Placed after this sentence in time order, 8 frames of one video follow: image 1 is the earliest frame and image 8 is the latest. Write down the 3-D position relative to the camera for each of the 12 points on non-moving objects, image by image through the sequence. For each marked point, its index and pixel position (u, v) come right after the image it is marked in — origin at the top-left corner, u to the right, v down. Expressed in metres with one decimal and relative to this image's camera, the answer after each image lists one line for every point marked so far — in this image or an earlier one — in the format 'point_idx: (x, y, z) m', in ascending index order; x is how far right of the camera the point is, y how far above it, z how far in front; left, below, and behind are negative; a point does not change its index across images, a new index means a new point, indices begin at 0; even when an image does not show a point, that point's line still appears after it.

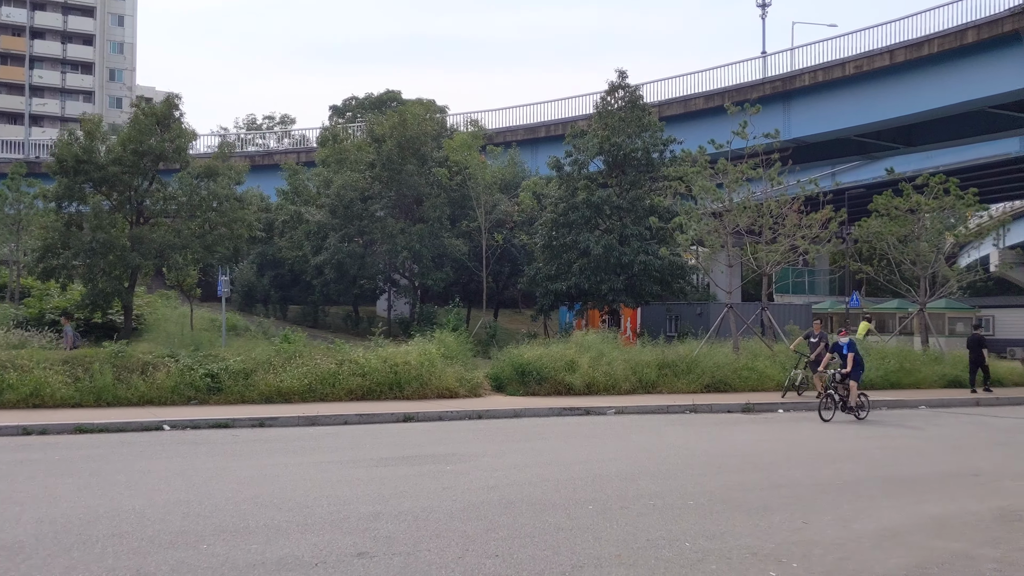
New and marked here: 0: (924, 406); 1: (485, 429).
0: (+7.3, -2.1, +17.9) m
1: (-0.4, -1.9, +13.4) m
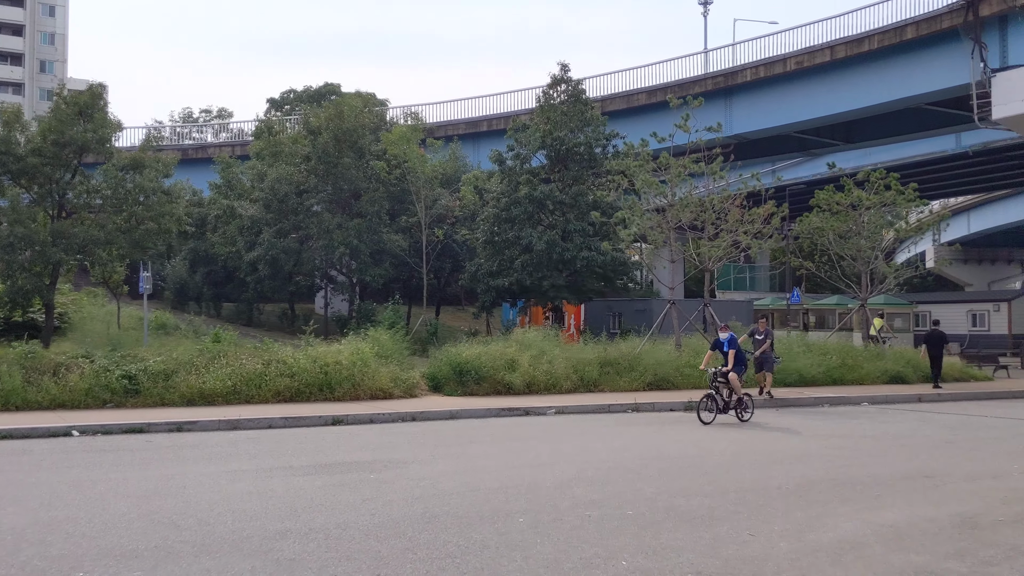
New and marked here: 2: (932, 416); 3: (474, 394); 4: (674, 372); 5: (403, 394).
0: (+6.2, -2.0, +17.7) m
1: (-1.2, -1.8, +12.7) m
2: (+6.2, -1.9, +14.8) m
3: (-0.6, -1.8, +17.1) m
4: (+3.1, -1.6, +18.8) m
5: (-1.8, -1.8, +16.8) m
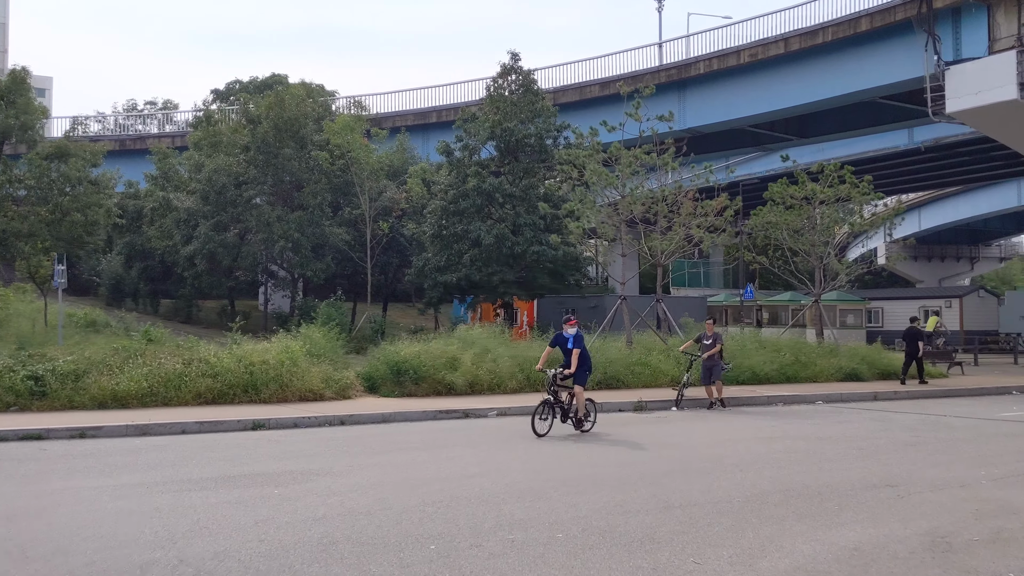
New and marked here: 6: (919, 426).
0: (+5.2, -1.9, +17.0) m
1: (-2.0, -1.7, +11.7) m
2: (+5.3, -1.8, +14.2) m
3: (-1.6, -1.7, +16.1) m
4: (+2.0, -1.5, +18.0) m
5: (-2.8, -1.7, +15.8) m
6: (+5.1, -1.7, +12.6) m
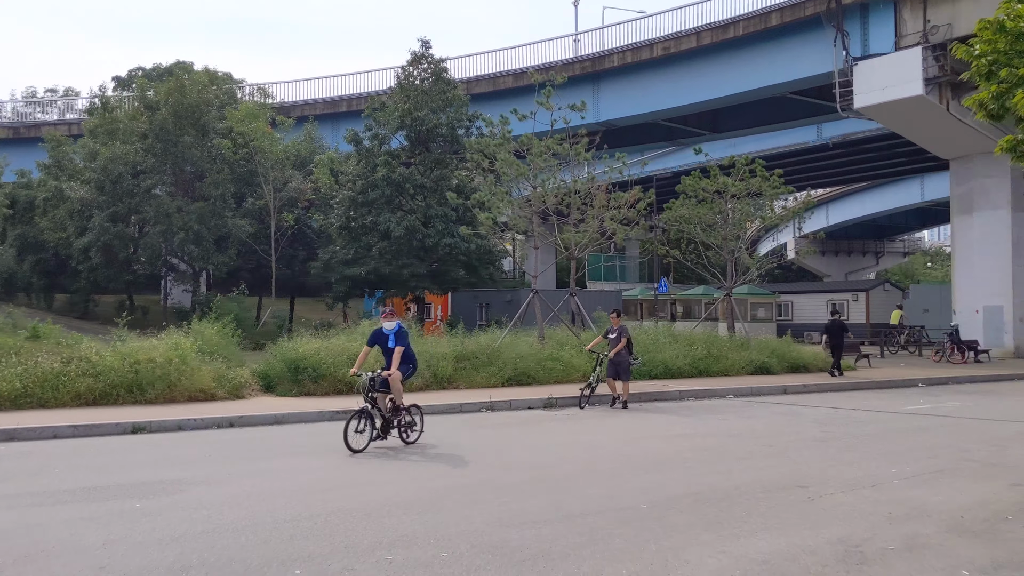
0: (+3.7, -1.8, +16.8) m
1: (-3.1, -1.7, +10.9) m
2: (+4.0, -1.7, +14.0) m
3: (-3.1, -1.6, +15.3) m
4: (+0.4, -1.4, +17.6) m
5: (-4.2, -1.6, +14.9) m
6: (+3.9, -1.6, +12.4) m
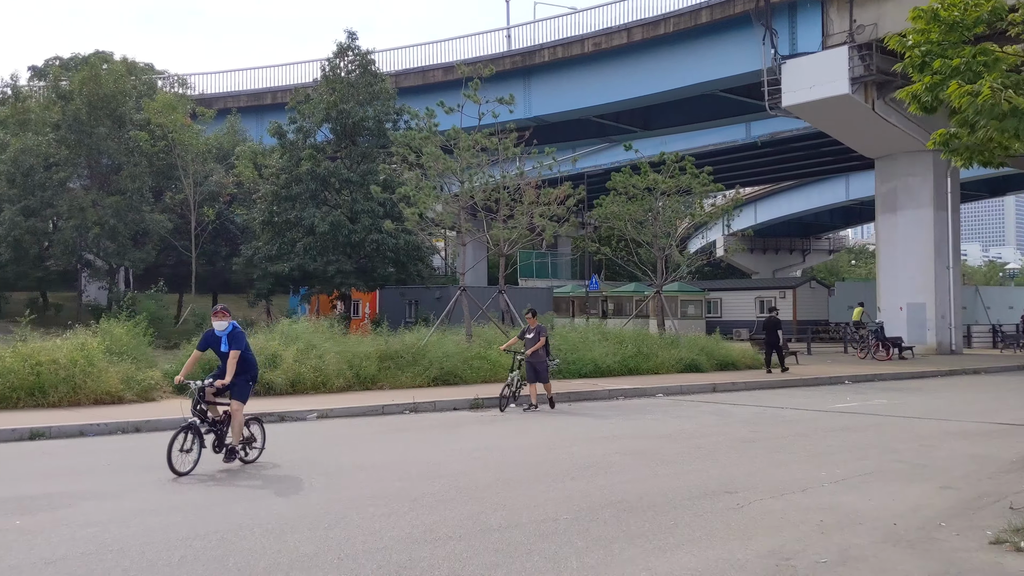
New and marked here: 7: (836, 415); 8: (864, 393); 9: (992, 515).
0: (+2.5, -1.8, +16.6) m
1: (-3.9, -1.6, +10.3) m
2: (+2.9, -1.7, +13.8) m
3: (-4.2, -1.6, +14.7) m
4: (-0.8, -1.3, +17.1) m
5: (-5.3, -1.5, +14.2) m
6: (+3.0, -1.6, +12.2) m
7: (+4.1, -1.6, +12.8) m
8: (+5.7, -1.7, +16.4) m
9: (+3.0, -1.4, +6.3) m
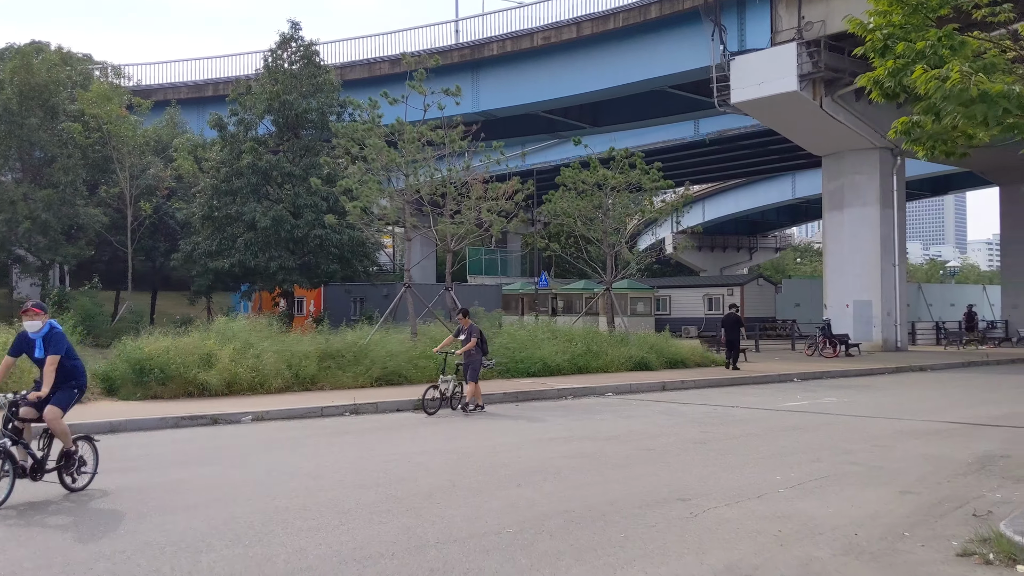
0: (+1.6, -1.7, +16.2) m
1: (-4.4, -1.6, +9.7) m
2: (+2.2, -1.6, +13.5) m
3: (-4.9, -1.5, +14.0) m
4: (-1.7, -1.3, +16.6) m
5: (-6.0, -1.5, +13.5) m
6: (+2.3, -1.6, +11.9) m
7: (+3.4, -1.6, +12.5) m
8: (+4.9, -1.7, +16.3) m
9: (+2.7, -1.4, +6.1) m
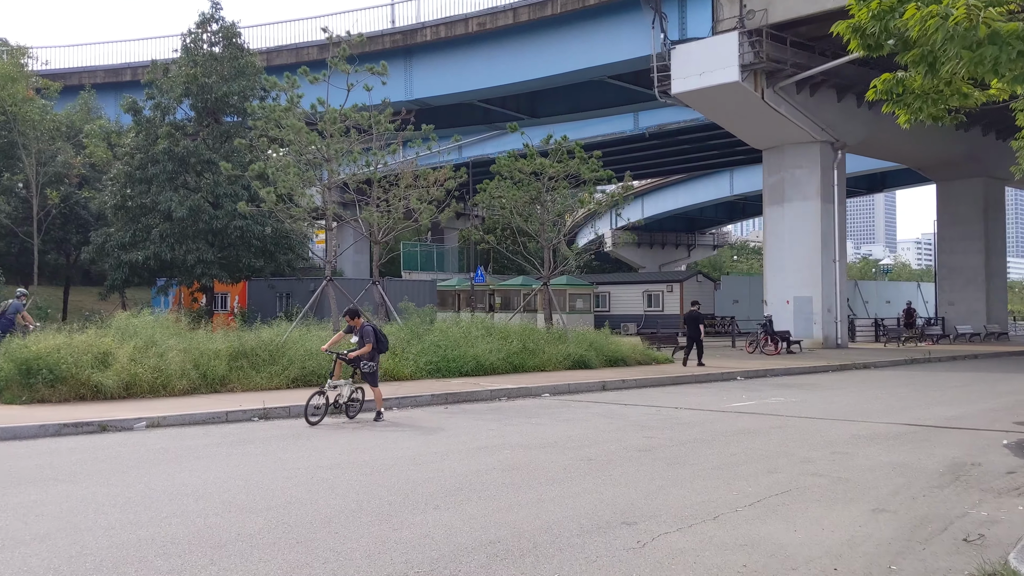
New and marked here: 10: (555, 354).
0: (+0.5, -1.6, +15.2) m
1: (-5.1, -1.5, +8.3) m
2: (+1.3, -1.5, +12.5) m
3: (-5.9, -1.4, +12.6) m
4: (-2.8, -1.2, +15.4) m
5: (-6.9, -1.4, +12.0) m
6: (+1.5, -1.5, +11.0) m
7: (+2.6, -1.5, +11.7) m
8: (+3.8, -1.6, +15.5) m
9: (+2.2, -1.3, +5.1) m
10: (+0.8, -1.3, +19.2) m
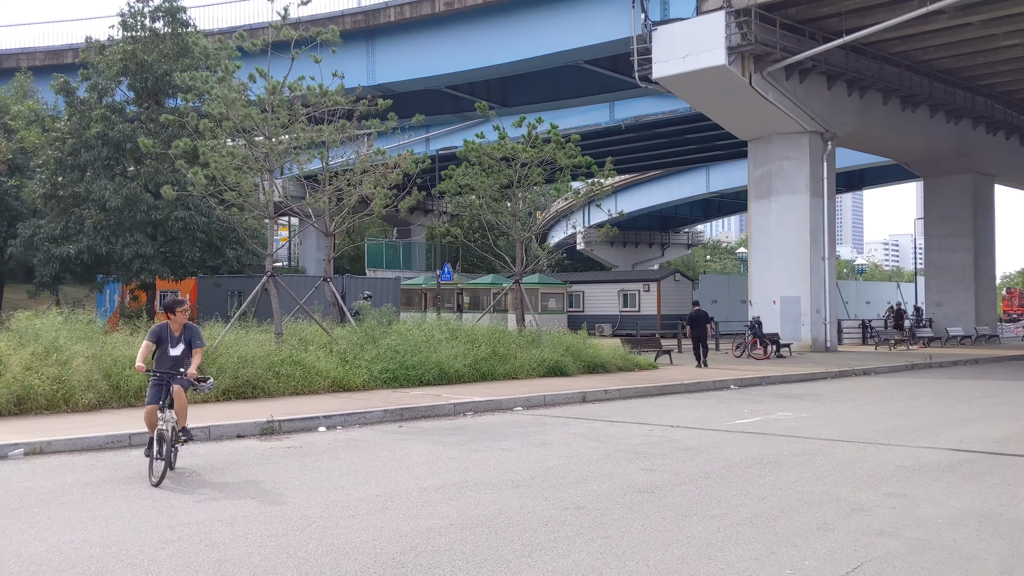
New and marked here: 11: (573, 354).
0: (+0.1, -1.6, +13.3) m
1: (-5.3, -1.5, +6.2) m
2: (+1.0, -1.5, +10.6) m
3: (-6.2, -1.4, +10.5) m
4: (-3.3, -1.1, +13.4) m
5: (-7.2, -1.3, +9.8) m
6: (+1.2, -1.5, +9.1) m
7: (+2.3, -1.5, +9.8) m
8: (+3.4, -1.6, +13.6) m
9: (+2.1, -1.3, +3.2) m
10: (+0.3, -1.2, +17.3) m
11: (+1.1, -1.2, +18.3) m
